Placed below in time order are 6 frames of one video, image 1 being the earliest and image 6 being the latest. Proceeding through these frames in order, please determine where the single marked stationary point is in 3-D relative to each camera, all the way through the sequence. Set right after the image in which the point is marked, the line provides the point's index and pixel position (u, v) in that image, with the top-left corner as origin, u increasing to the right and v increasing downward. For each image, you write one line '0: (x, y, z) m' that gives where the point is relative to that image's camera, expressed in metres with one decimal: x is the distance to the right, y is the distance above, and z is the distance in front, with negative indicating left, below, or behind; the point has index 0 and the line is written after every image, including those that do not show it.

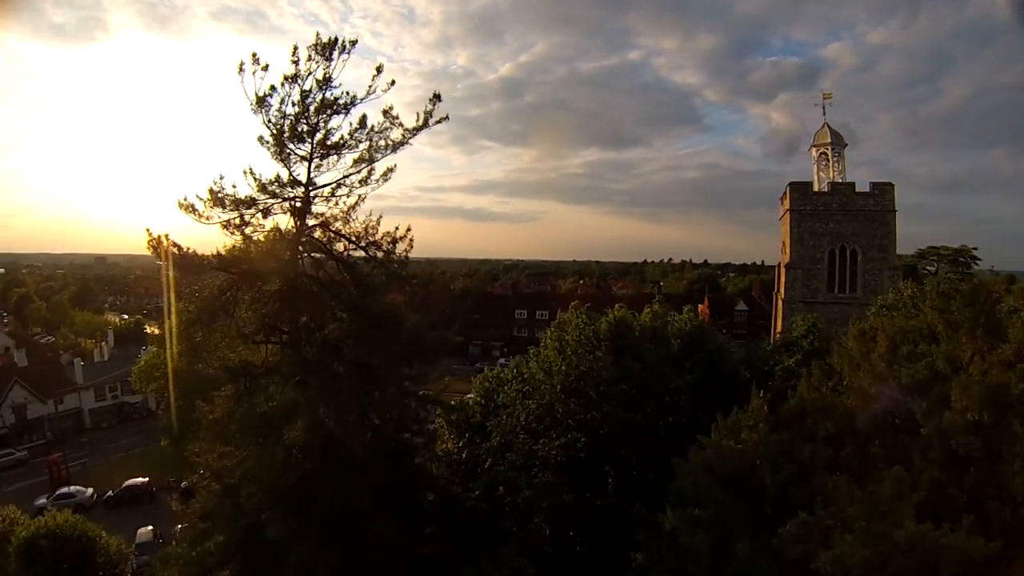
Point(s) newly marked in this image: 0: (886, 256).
0: (+12.9, +1.1, +19.2) m
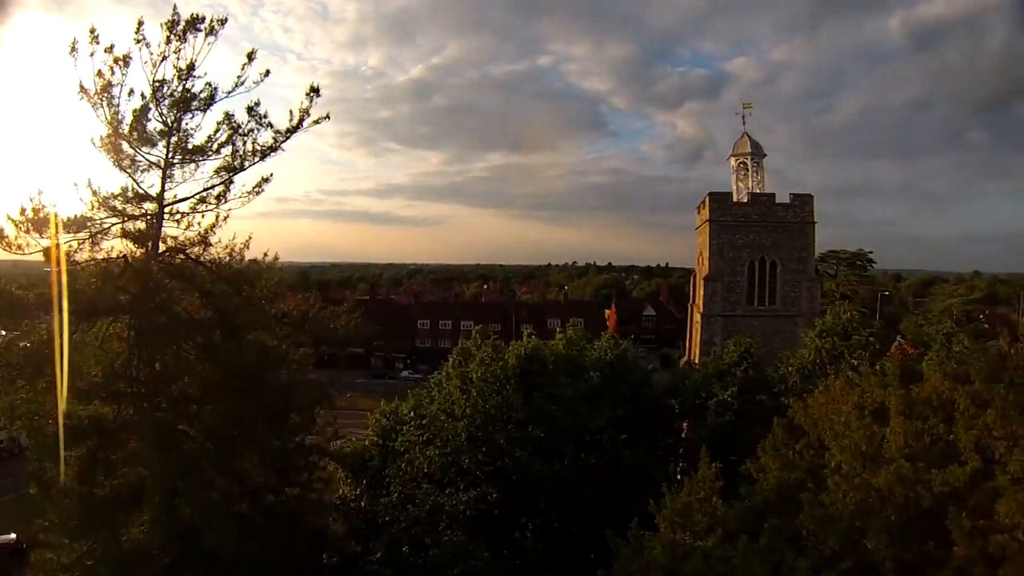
0: (+10.0, +0.7, +19.3) m
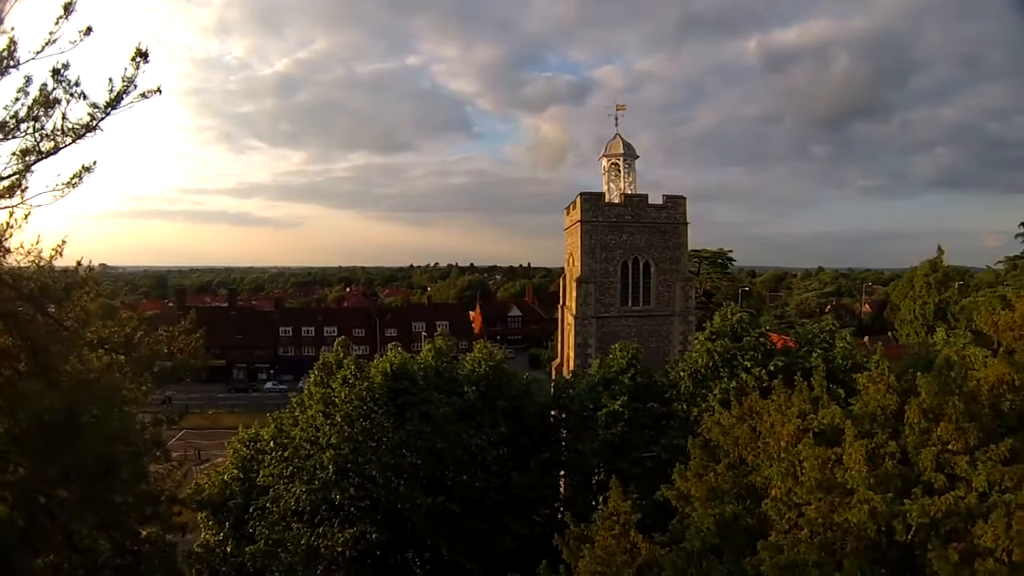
0: (+5.9, +0.8, +20.2) m
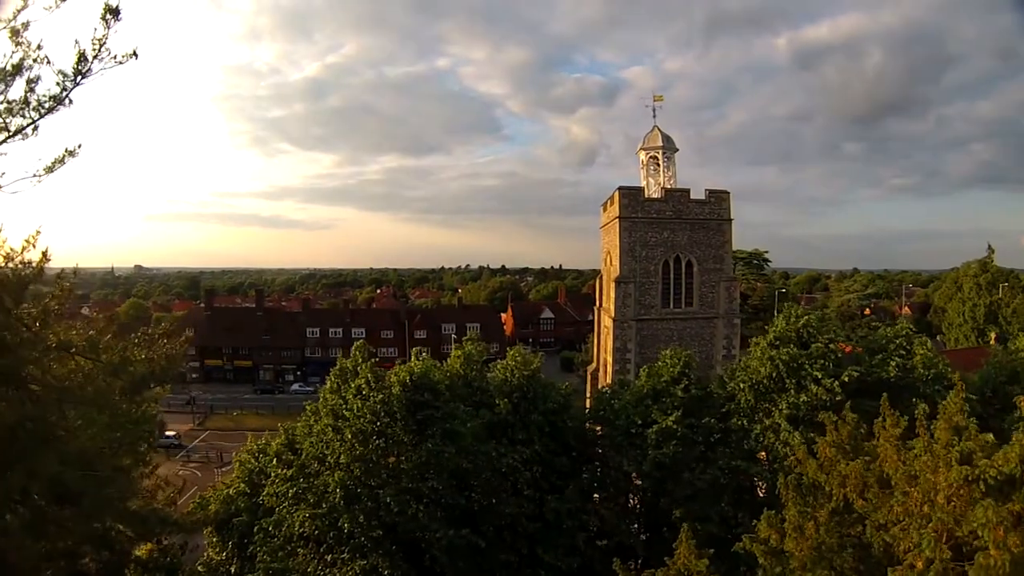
0: (+6.8, +0.8, +19.0) m
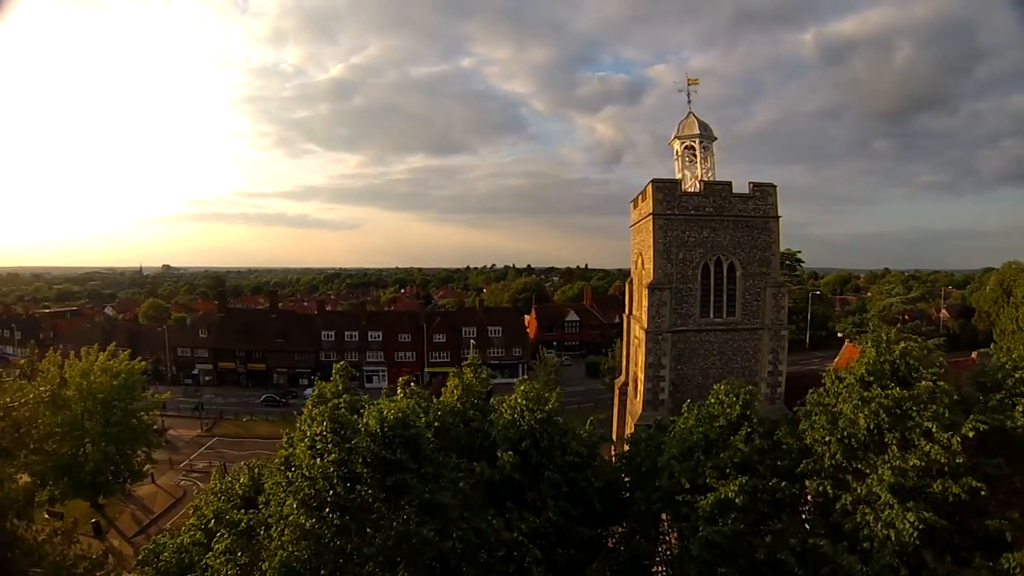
0: (+7.3, +0.6, +17.1) m
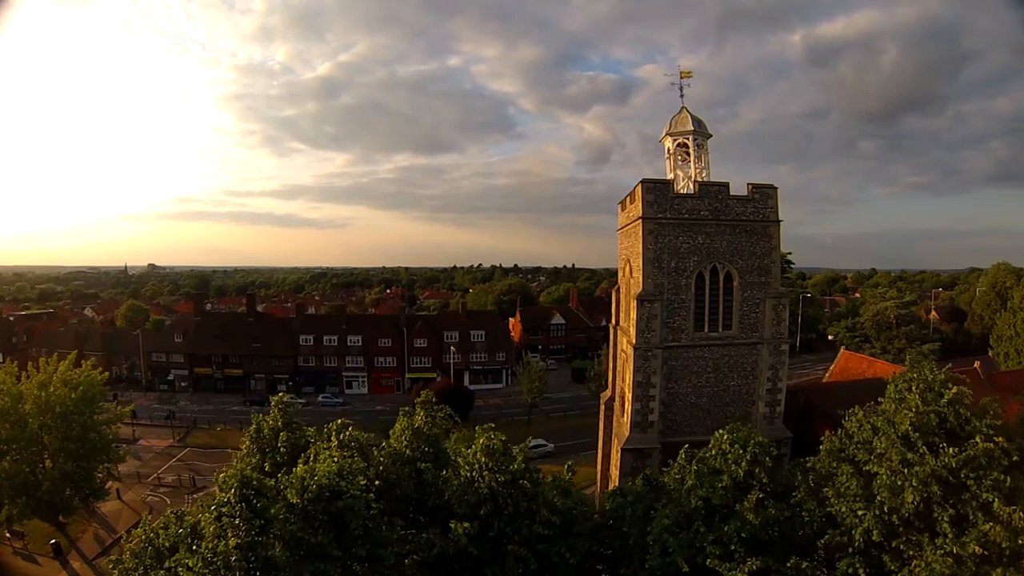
0: (+6.8, +0.4, +16.1) m
